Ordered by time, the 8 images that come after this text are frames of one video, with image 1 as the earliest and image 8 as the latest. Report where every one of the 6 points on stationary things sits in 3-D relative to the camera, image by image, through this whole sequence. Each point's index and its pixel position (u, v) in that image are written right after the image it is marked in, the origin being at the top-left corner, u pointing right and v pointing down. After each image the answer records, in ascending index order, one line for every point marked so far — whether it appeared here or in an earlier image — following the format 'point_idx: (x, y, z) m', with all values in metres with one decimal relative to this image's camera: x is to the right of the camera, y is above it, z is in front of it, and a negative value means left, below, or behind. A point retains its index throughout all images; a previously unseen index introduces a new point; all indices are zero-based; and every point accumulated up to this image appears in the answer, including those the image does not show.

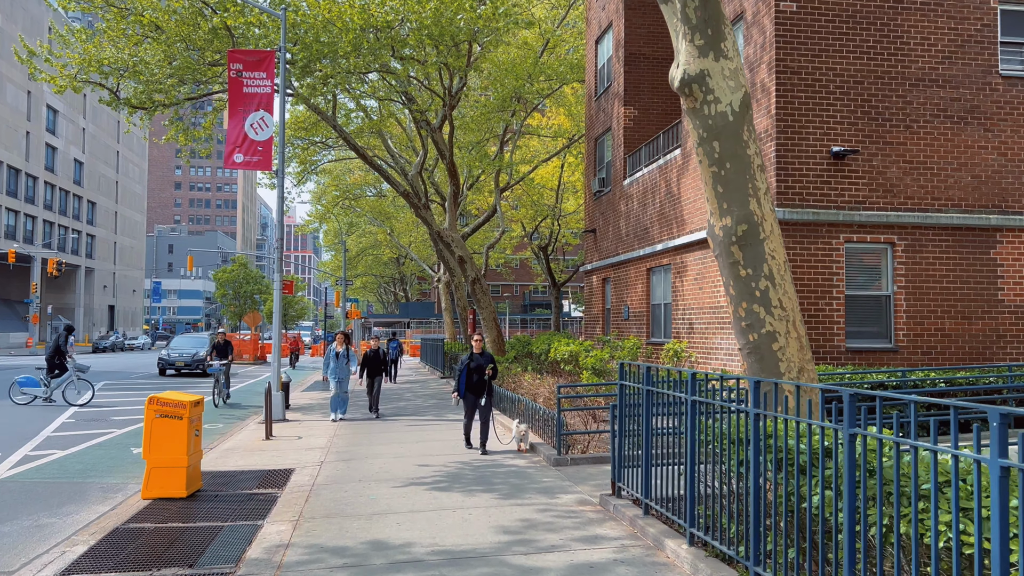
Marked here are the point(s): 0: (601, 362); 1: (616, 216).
0: (+1.3, -0.9, +11.2) m
1: (+2.3, +1.6, +18.1) m
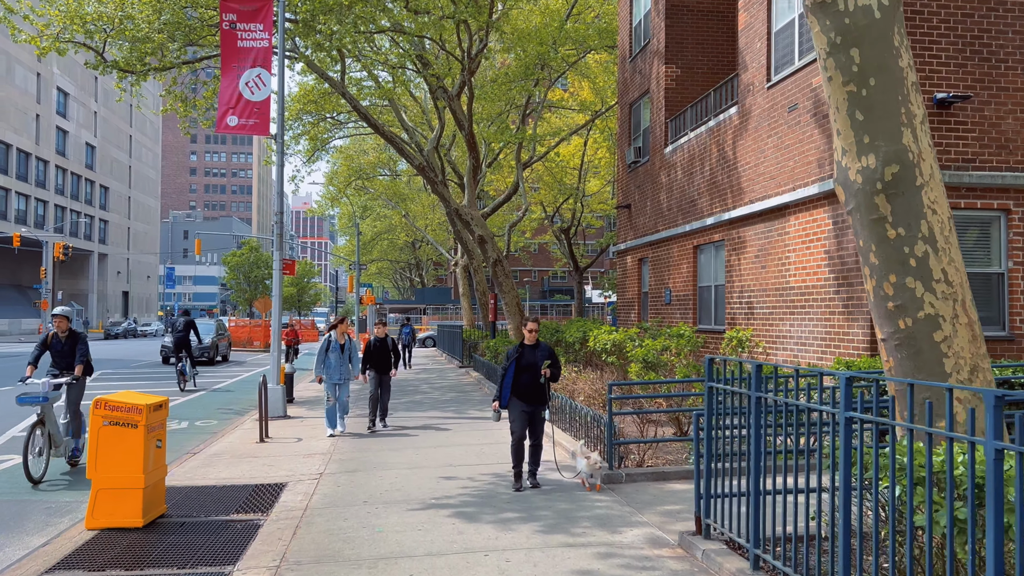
0: (+1.7, -0.7, +9.4) m
1: (+2.8, +2.0, +16.2) m
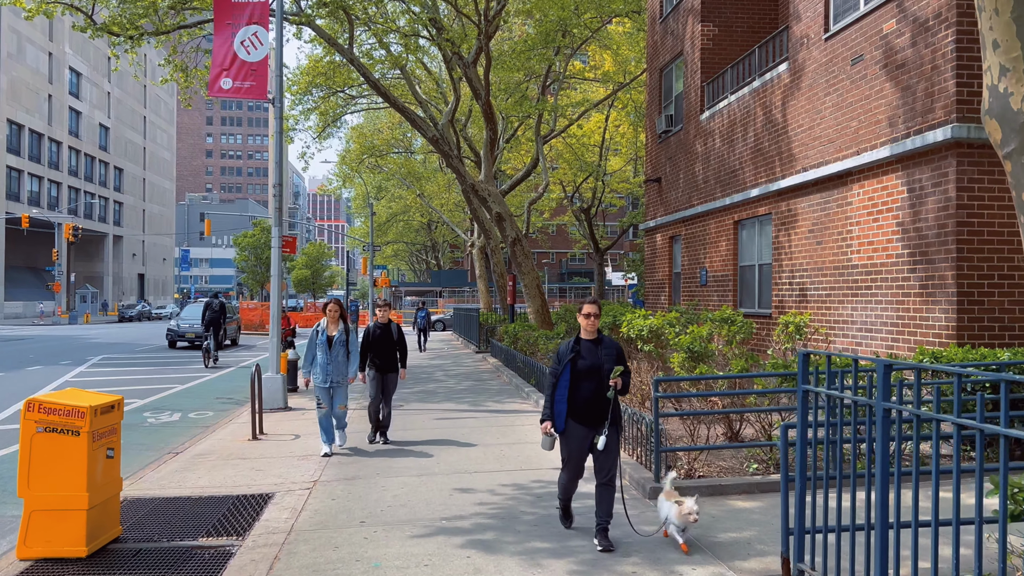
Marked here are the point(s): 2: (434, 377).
0: (+1.9, -0.5, +8.2) m
1: (+3.2, +2.3, +14.9) m
2: (-1.5, -1.7, +16.0) m
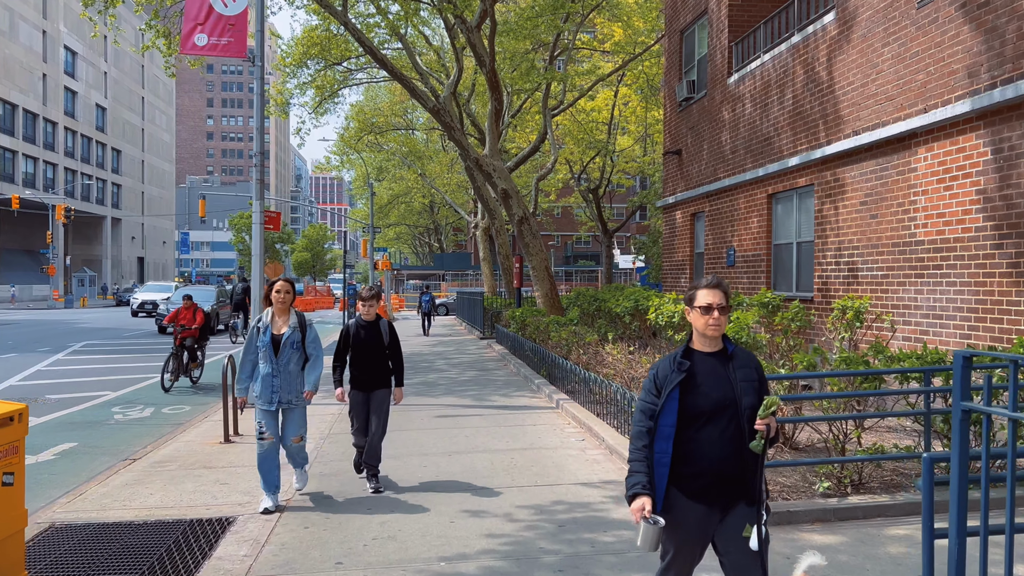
0: (+2.0, -0.3, +6.9) m
1: (+3.3, +2.6, +13.5) m
2: (-1.4, -1.4, +14.8) m
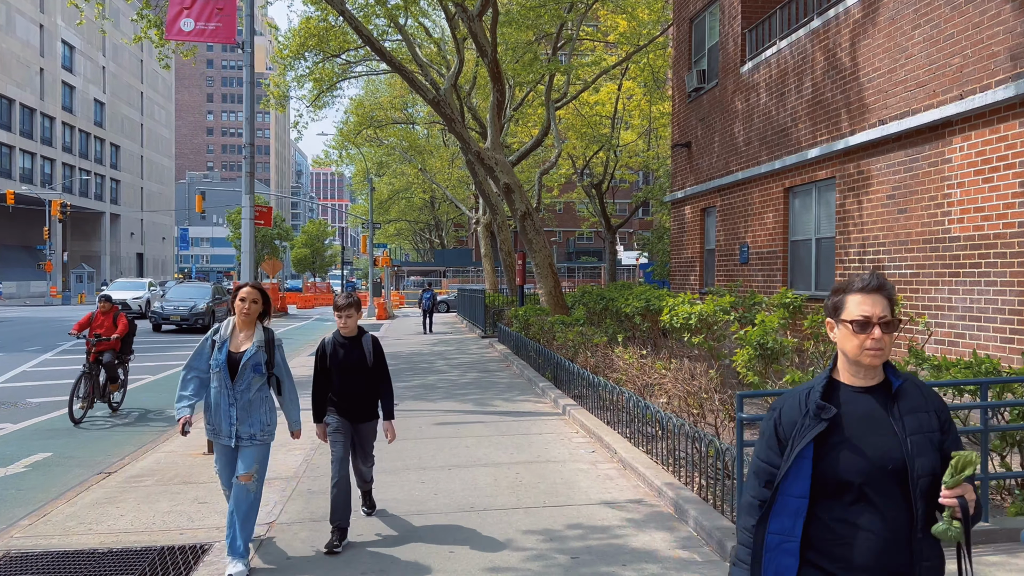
0: (+2.1, -0.3, +6.4) m
1: (+3.4, +2.7, +13.0) m
2: (-1.3, -1.4, +14.2) m
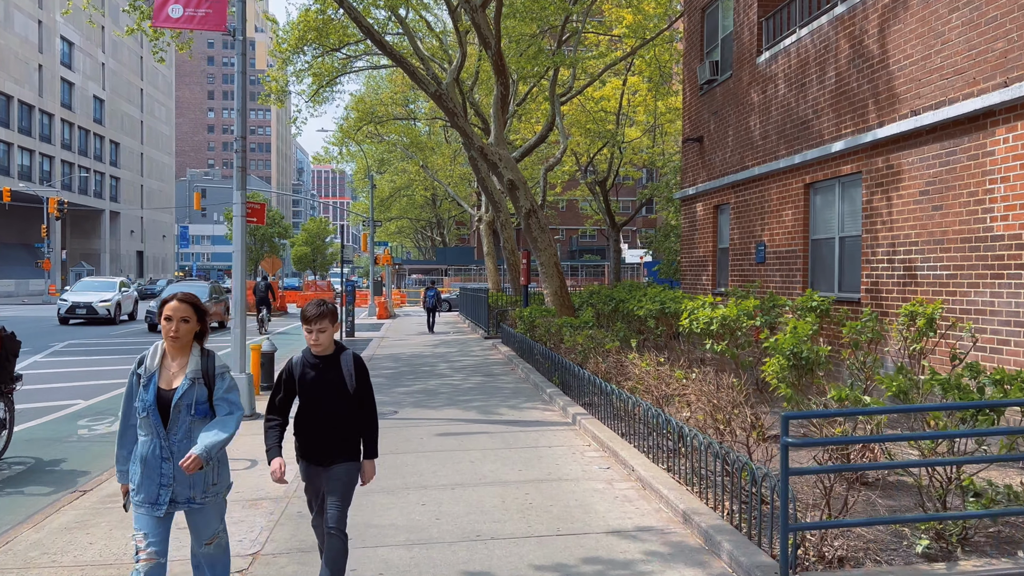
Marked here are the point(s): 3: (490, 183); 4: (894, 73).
0: (+2.1, -0.3, +5.8) m
1: (+3.5, +2.7, +12.4) m
2: (-1.3, -1.4, +13.7) m
3: (-0.5, +2.5, +19.8) m
4: (+3.9, +2.2, +8.5) m
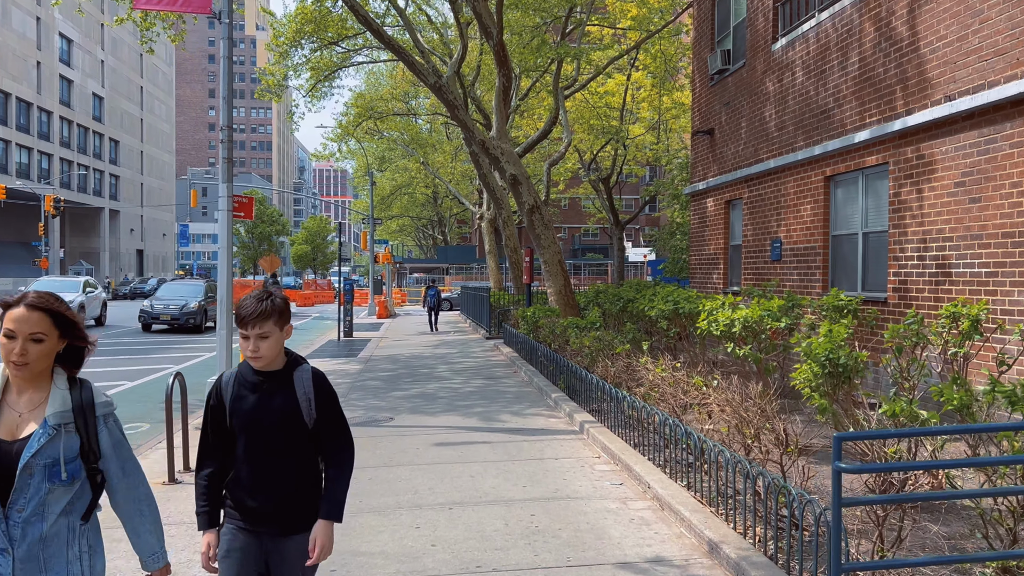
0: (+2.1, -0.3, +5.2) m
1: (+3.5, +2.7, +11.8) m
2: (-1.2, -1.3, +13.1) m
3: (-0.5, +2.5, +19.2) m
4: (+4.0, +2.2, +7.9) m
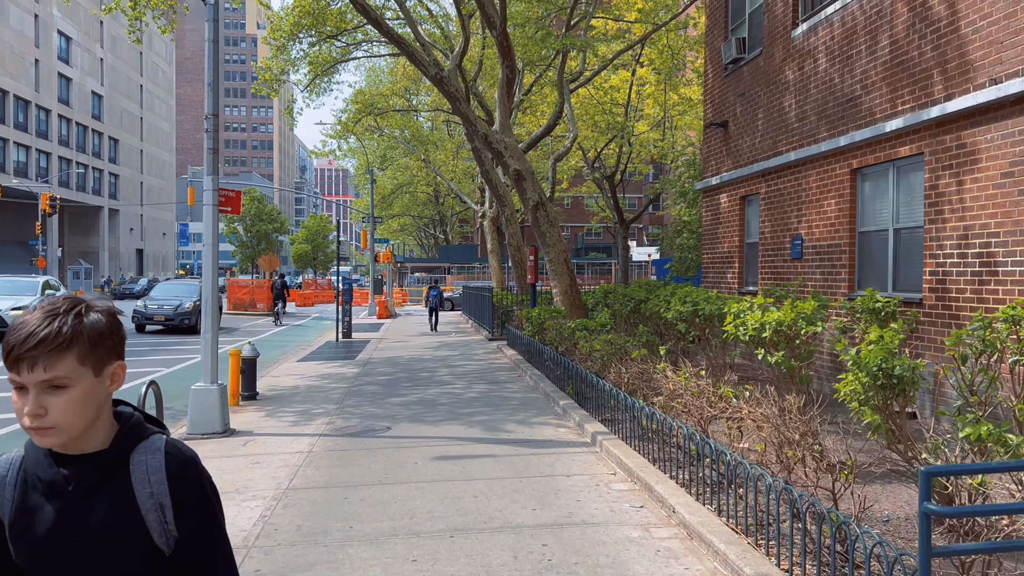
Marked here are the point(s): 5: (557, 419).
0: (+2.2, -0.3, +4.6) m
1: (+3.6, +2.7, +11.2) m
2: (-1.1, -1.3, +12.5) m
3: (-0.4, +2.6, +18.6) m
4: (+4.0, +2.2, +7.3) m
5: (+0.5, -1.4, +8.7) m
